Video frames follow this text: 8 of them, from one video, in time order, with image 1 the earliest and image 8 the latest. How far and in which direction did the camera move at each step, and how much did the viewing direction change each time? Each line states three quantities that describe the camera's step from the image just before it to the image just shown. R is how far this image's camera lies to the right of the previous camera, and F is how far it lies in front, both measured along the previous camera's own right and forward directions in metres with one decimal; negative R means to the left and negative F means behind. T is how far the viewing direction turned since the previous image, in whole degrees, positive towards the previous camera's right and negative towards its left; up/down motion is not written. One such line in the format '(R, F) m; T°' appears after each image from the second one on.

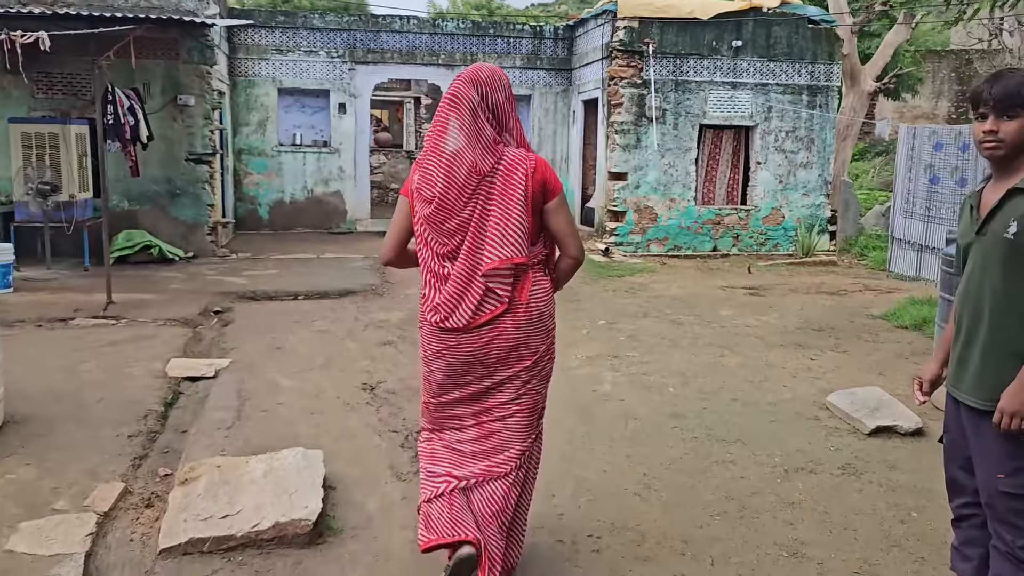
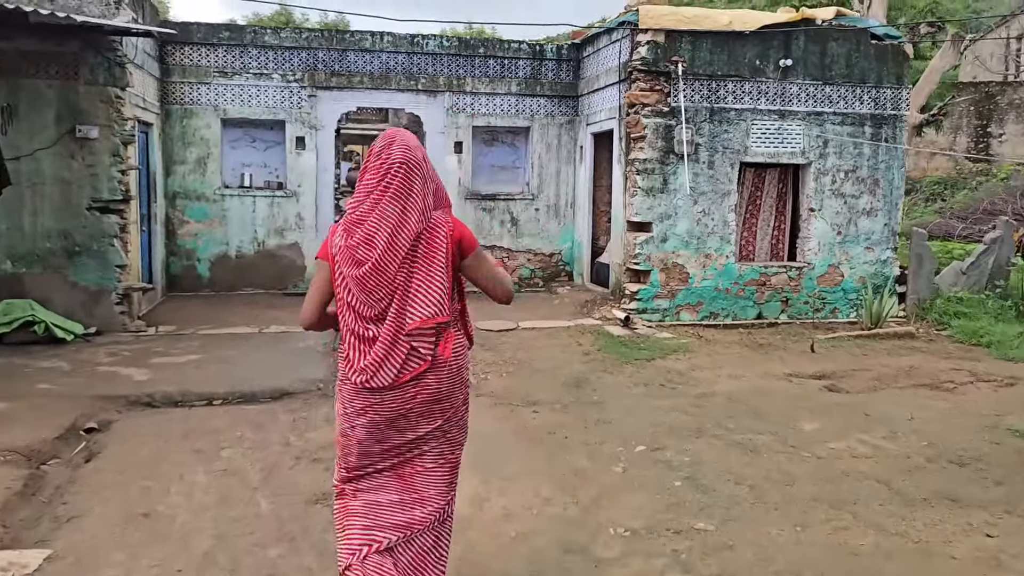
(0.0, +2.1) m; +1°
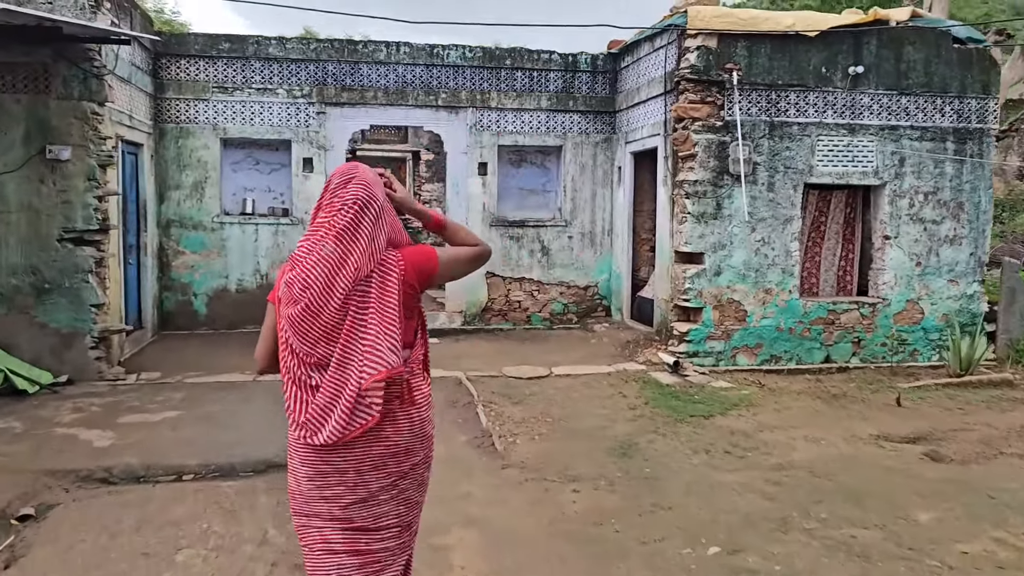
(0.0, +1.0) m; -2°
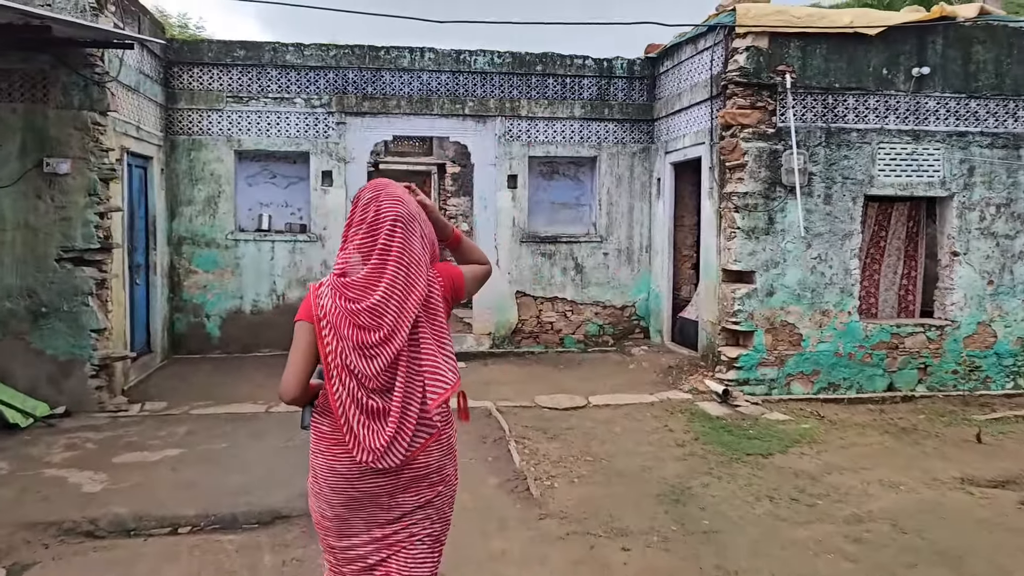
(-0.1, +0.6) m; -2°
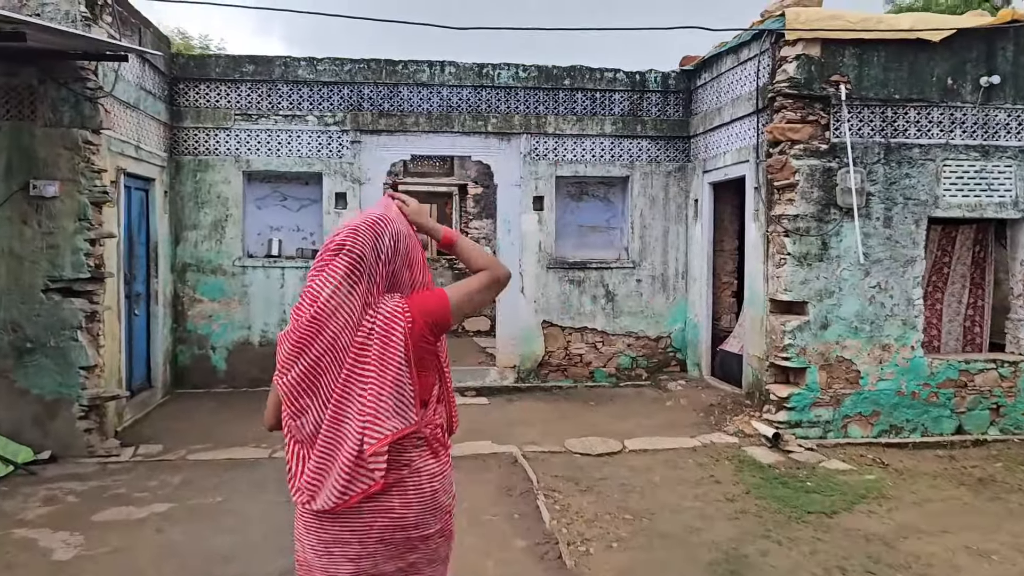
(0.0, +0.6) m; -2°
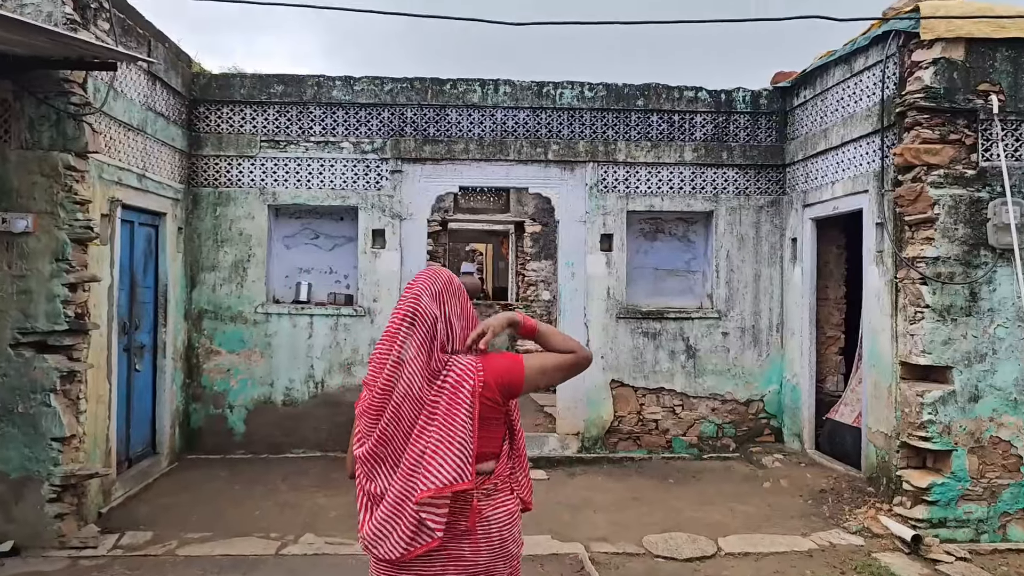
(0.0, +1.1) m; -4°
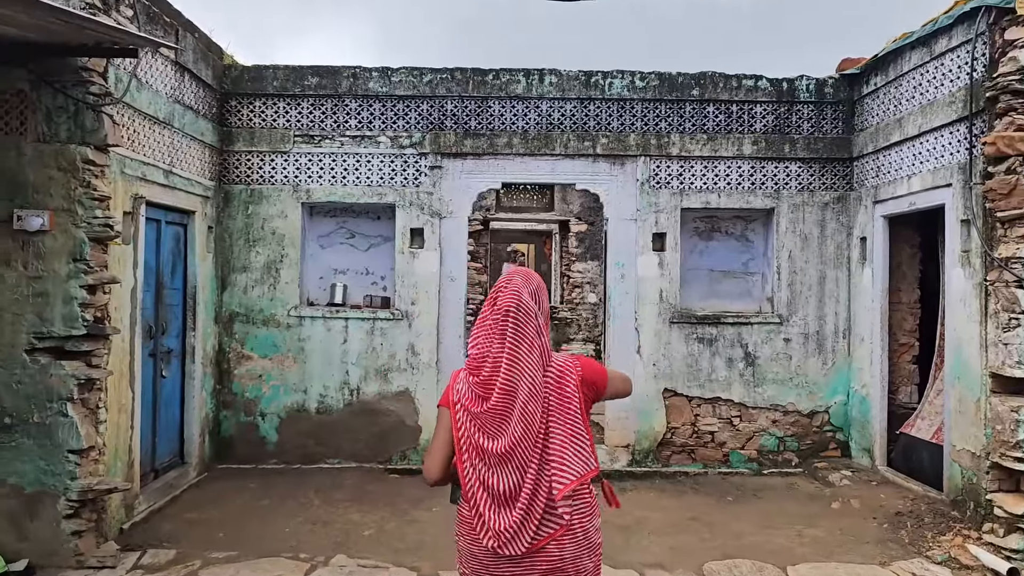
(0.0, +0.4) m; -3°
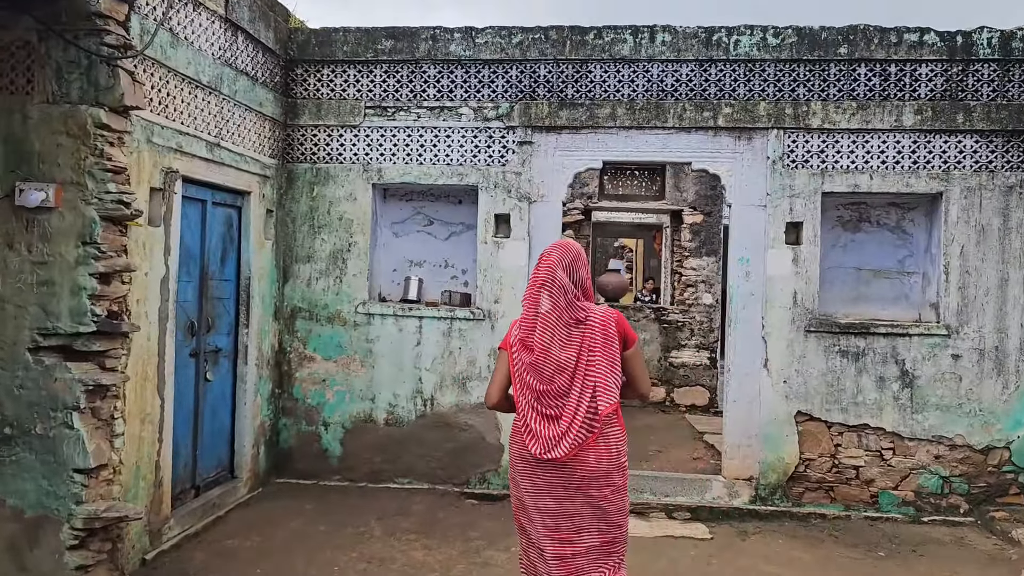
(+0.1, +0.9) m; -7°
